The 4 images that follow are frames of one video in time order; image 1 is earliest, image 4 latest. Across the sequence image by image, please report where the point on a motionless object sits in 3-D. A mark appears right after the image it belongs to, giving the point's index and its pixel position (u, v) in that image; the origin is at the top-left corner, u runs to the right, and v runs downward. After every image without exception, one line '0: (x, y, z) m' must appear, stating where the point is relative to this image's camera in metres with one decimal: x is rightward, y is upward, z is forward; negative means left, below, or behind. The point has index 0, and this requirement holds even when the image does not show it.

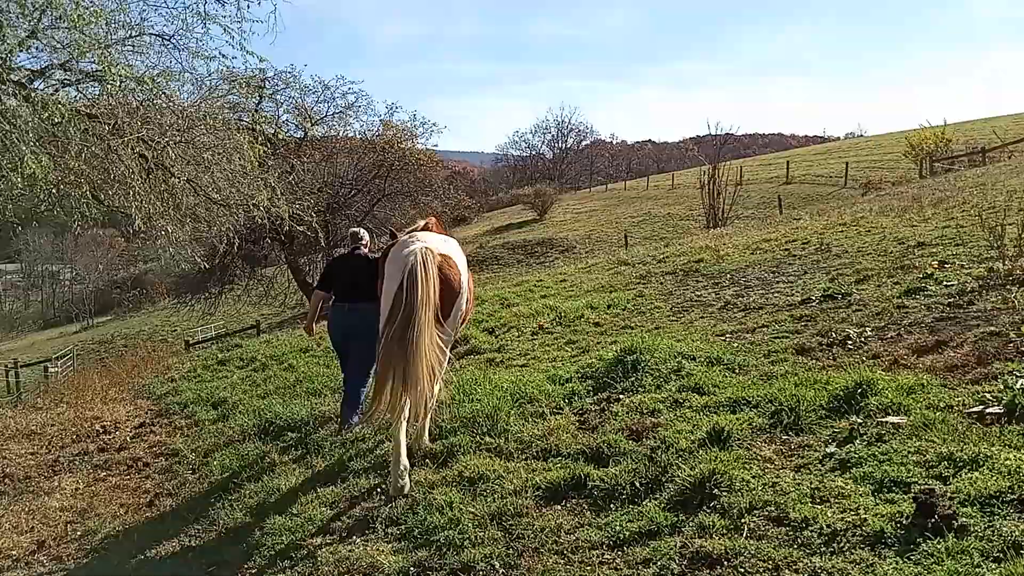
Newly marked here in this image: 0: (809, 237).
0: (+4.2, +0.7, +12.4) m
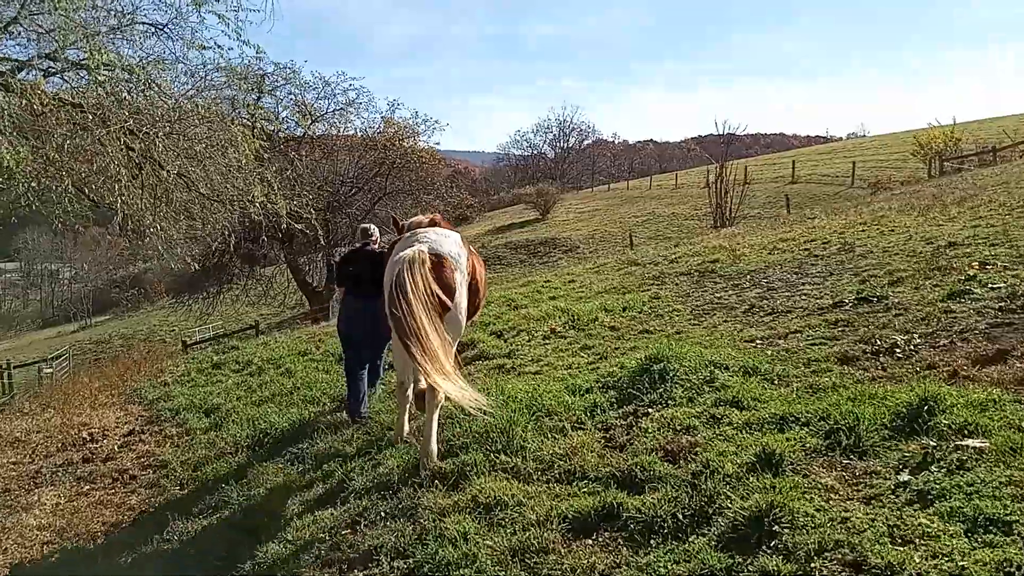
0: (+4.3, +0.7, +11.9) m
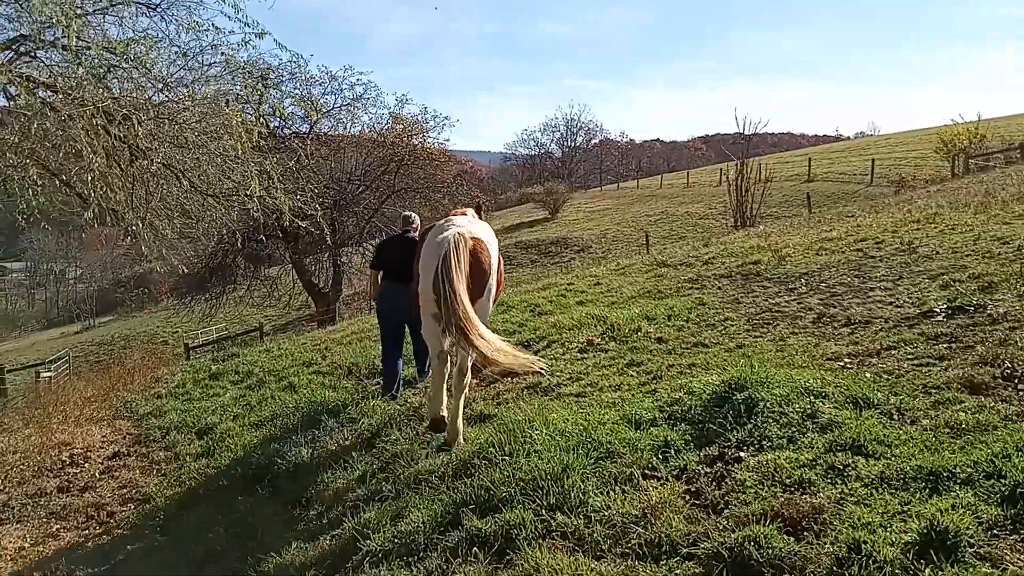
0: (+4.6, +0.7, +10.9) m
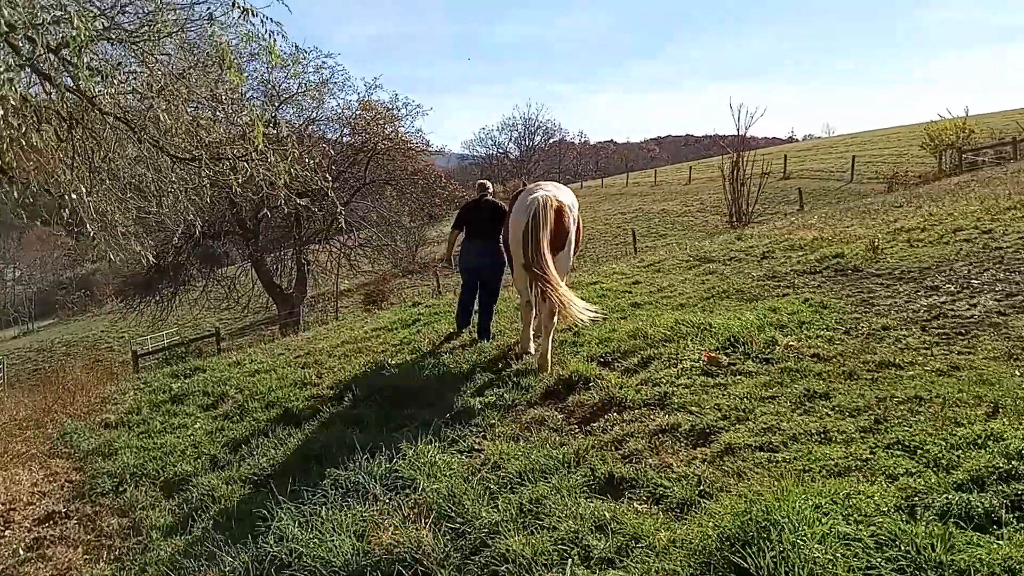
0: (+4.9, +0.7, +9.3) m
